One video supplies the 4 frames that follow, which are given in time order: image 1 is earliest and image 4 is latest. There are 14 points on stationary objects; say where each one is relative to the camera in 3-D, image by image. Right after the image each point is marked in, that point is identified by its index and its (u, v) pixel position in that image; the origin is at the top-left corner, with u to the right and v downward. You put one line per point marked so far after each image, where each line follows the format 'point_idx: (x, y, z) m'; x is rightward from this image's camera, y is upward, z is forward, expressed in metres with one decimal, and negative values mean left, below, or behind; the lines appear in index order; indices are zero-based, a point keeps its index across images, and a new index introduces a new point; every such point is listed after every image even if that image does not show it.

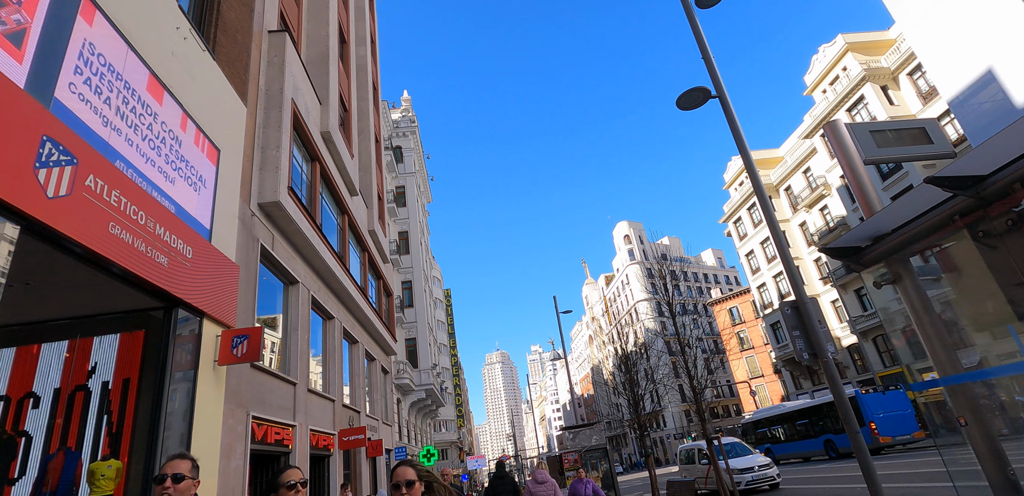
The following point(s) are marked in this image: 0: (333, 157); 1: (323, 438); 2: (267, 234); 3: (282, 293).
0: (-4.8, +2.4, +14.1) m
1: (-4.1, -4.1, +11.5) m
2: (-4.4, +0.3, +9.5) m
3: (-4.7, -1.0, +10.8) m
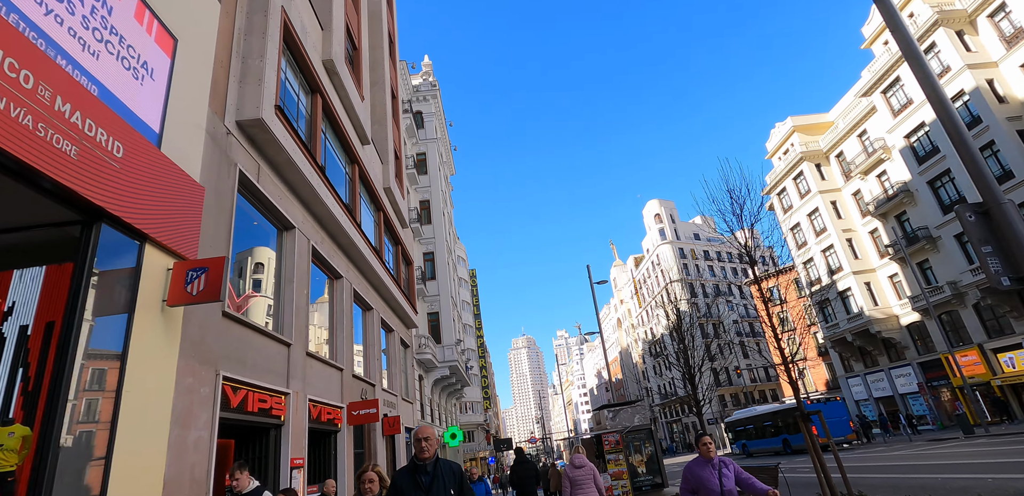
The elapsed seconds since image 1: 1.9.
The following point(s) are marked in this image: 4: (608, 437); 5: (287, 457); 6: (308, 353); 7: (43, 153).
0: (-4.0, +3.6, +12.3) m
1: (-3.4, -3.1, +9.9) m
2: (-3.9, +1.3, +7.8) m
3: (-4.1, +0.1, +9.1) m
4: (+2.6, -5.2, +14.5) m
5: (-3.3, -3.1, +7.8) m
6: (-3.6, -1.8, +9.3) m
7: (-3.7, +0.7, +4.1) m
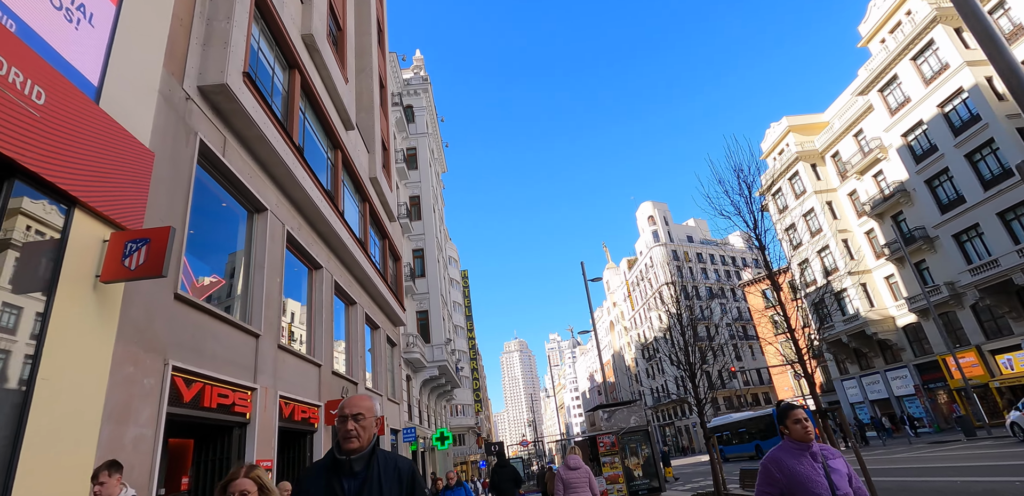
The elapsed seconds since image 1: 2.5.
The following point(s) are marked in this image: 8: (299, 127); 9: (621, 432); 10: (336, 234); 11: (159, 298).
0: (-4.2, +3.9, +11.6) m
1: (-3.6, -2.8, +9.1) m
2: (-4.0, +1.6, +7.1) m
3: (-4.2, +0.4, +8.3) m
4: (+2.4, -5.0, +13.8) m
5: (-3.5, -2.8, +7.1) m
6: (-3.7, -1.6, +8.5) m
7: (-3.7, +1.0, +3.4) m
8: (-4.1, +2.3, +10.2) m
9: (+3.0, -5.0, +14.4) m
10: (-3.9, +0.3, +11.8) m
11: (-3.7, -0.5, +5.6) m
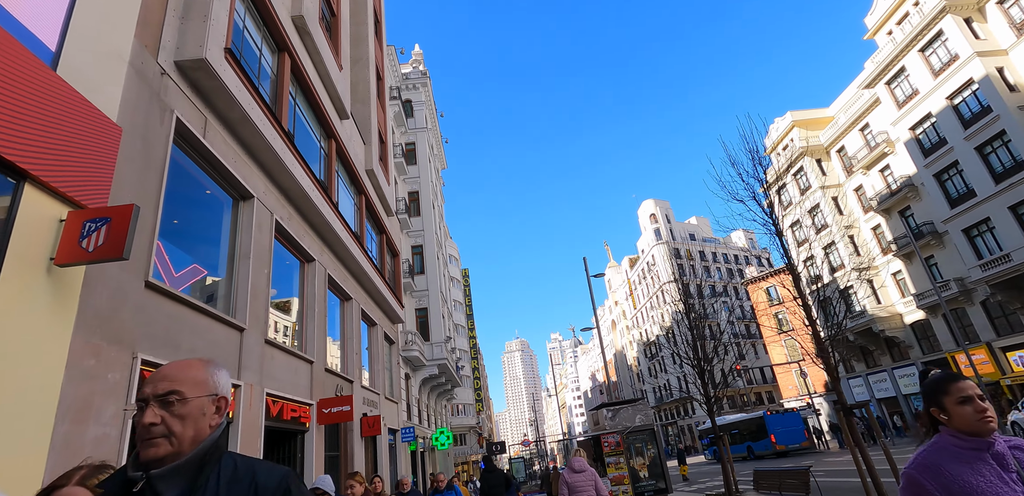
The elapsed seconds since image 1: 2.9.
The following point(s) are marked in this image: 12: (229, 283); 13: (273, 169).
0: (-4.2, +4.0, +11.1) m
1: (-3.6, -2.6, +8.7) m
2: (-4.0, +1.7, +6.6) m
3: (-4.2, +0.5, +7.9) m
4: (+2.4, -4.8, +13.4) m
5: (-3.5, -2.7, +6.6) m
6: (-3.7, -1.4, +8.1) m
7: (-3.7, +1.2, +2.9) m
8: (-4.1, +2.5, +9.7) m
9: (+3.0, -4.8, +13.9) m
10: (-3.9, +0.5, +11.3) m
11: (-3.7, -0.4, +5.1) m
12: (-4.0, -0.5, +7.6) m
13: (-4.0, +1.3, +8.8) m
